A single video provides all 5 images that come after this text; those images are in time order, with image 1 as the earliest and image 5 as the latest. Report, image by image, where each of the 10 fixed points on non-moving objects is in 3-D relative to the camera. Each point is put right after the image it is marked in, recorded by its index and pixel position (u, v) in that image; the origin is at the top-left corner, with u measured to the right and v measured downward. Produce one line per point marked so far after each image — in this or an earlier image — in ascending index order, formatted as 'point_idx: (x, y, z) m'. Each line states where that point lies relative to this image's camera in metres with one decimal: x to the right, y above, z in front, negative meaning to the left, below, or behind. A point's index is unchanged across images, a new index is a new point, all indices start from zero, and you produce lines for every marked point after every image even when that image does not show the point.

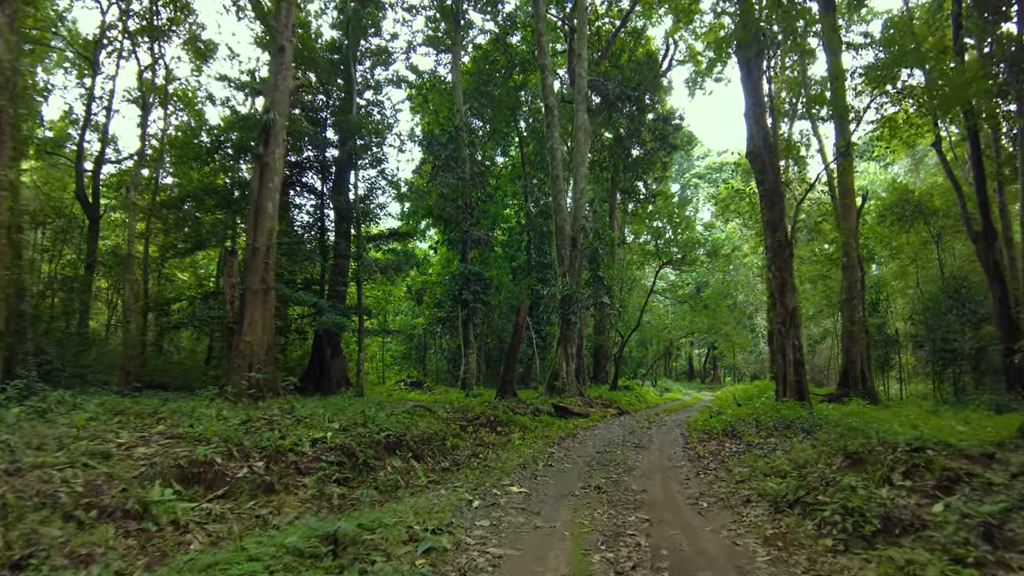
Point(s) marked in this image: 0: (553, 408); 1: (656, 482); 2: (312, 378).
0: (+0.8, -2.4, +13.1) m
1: (+1.3, -1.7, +5.9) m
2: (-5.1, -2.3, +17.1) m
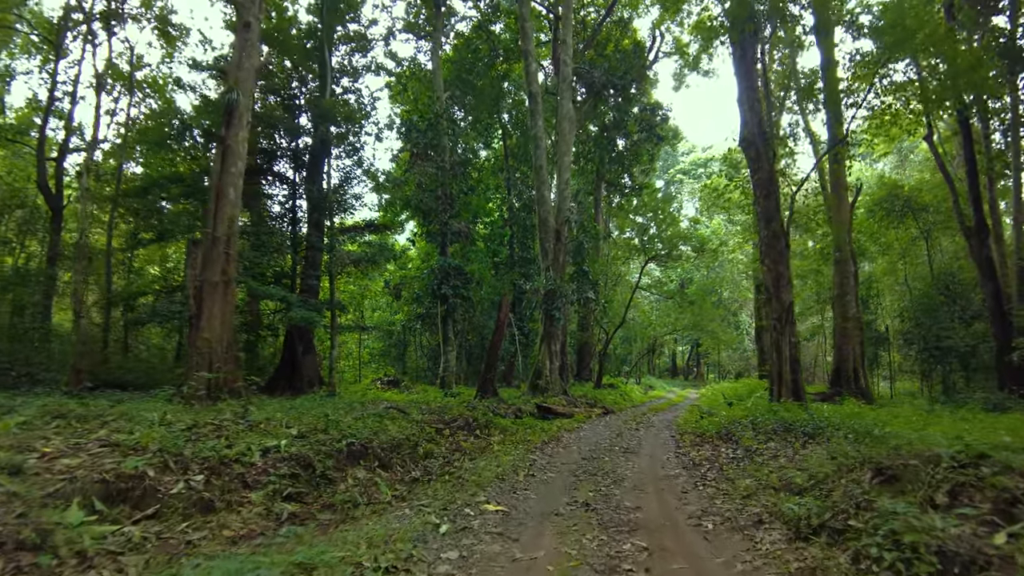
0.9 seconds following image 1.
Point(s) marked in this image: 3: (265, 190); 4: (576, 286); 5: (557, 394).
0: (+0.4, -2.2, +12.4) m
1: (+1.1, -1.7, +5.3) m
2: (-5.5, -2.1, +16.3) m
3: (-6.5, +2.6, +17.5) m
4: (+1.7, +0.1, +17.6) m
5: (+1.1, -2.5, +15.9) m
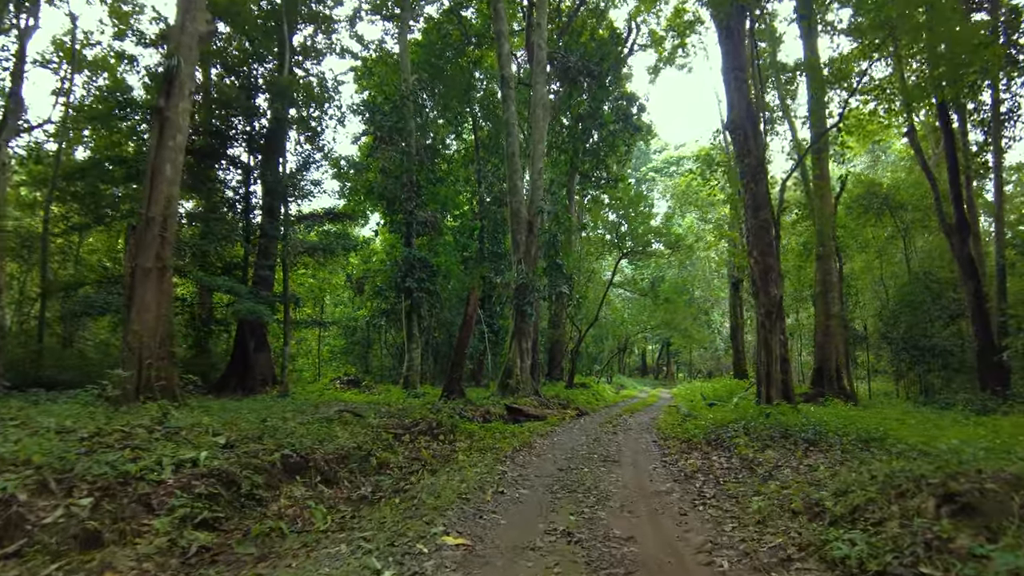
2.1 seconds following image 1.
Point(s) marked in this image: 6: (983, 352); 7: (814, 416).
0: (-0.1, -2.1, +11.5) m
1: (+0.9, -1.5, +4.4) m
2: (-6.3, -1.9, +15.1) m
3: (-7.2, +2.8, +16.2) m
4: (+0.9, +0.2, +16.8) m
5: (+0.4, -2.4, +15.0) m
6: (+11.1, -1.5, +15.6) m
7: (+4.1, -1.7, +9.0) m
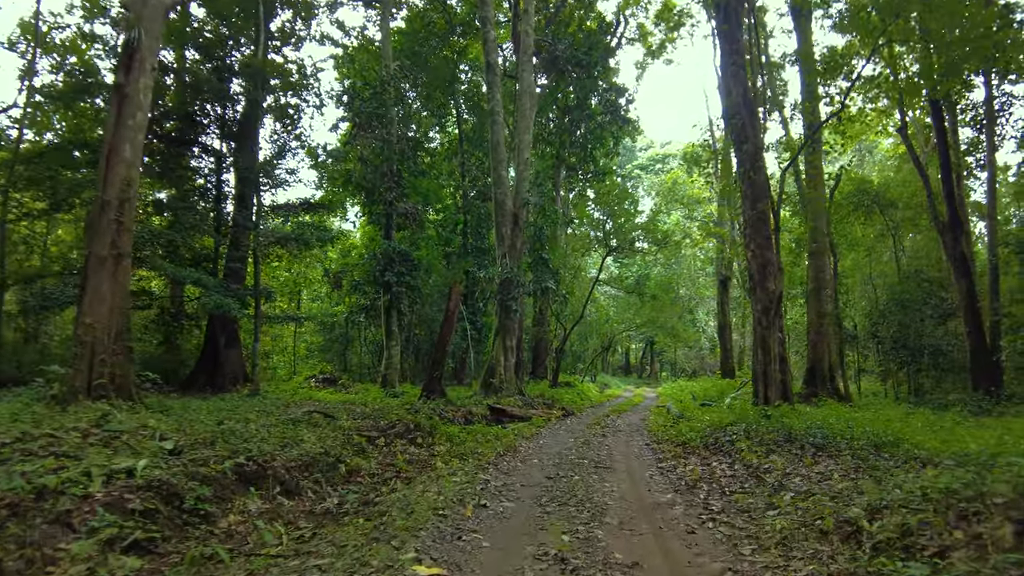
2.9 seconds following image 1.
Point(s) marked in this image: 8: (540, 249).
0: (-0.4, -2.0, +10.9) m
1: (+0.8, -1.5, +3.8) m
2: (-6.6, -1.8, +14.3) m
3: (-7.6, +2.9, +15.5) m
4: (+0.5, +0.3, +16.2) m
5: (0.0, -2.3, +14.4) m
6: (+10.7, -1.5, +15.3) m
7: (+3.9, -1.7, +8.5) m
8: (+0.7, +1.0, +16.8) m
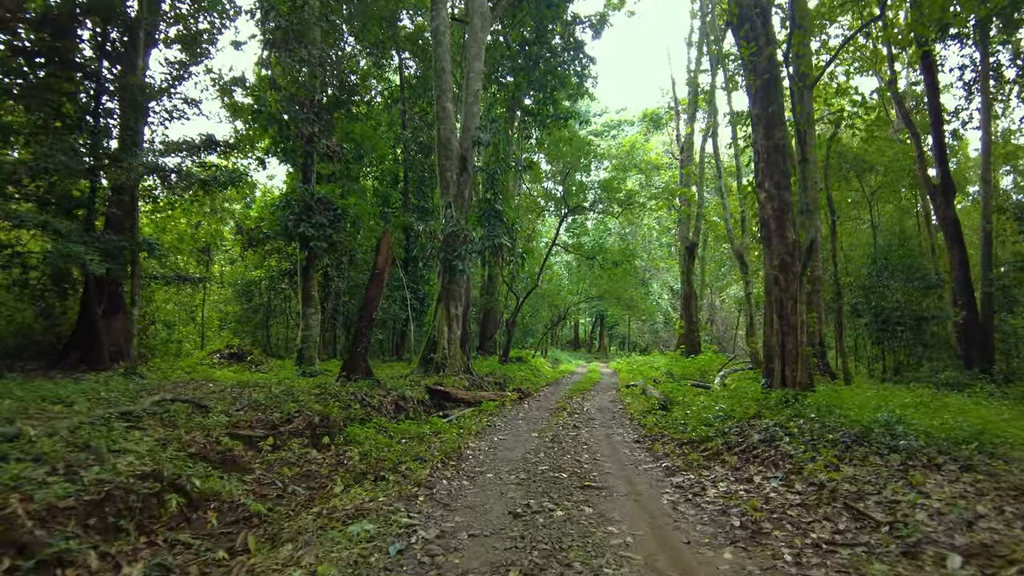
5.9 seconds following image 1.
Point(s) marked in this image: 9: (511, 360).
0: (-1.1, -1.4, +8.6) m
1: (+0.6, -1.1, +1.6) m
2: (-7.6, -1.0, +11.5) m
3: (-8.6, +3.8, +12.4) m
4: (-0.6, +1.1, +13.8) m
5: (-1.0, -1.5, +12.1) m
6: (+9.6, -0.8, +13.9) m
7: (+3.3, -1.1, +6.5) m
8: (-0.5, +1.8, +14.5) m
9: (0.0, -2.1, +19.3) m
